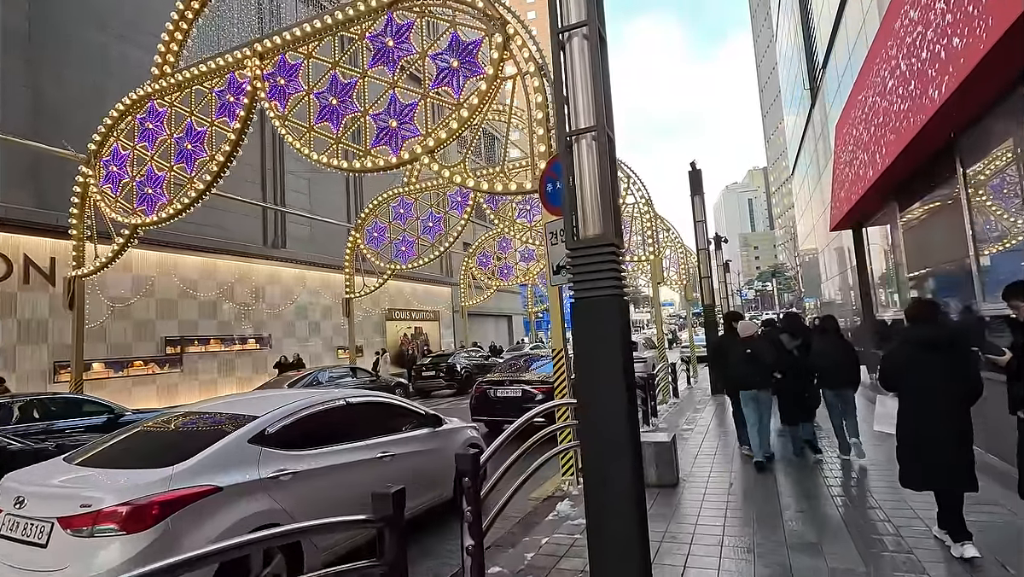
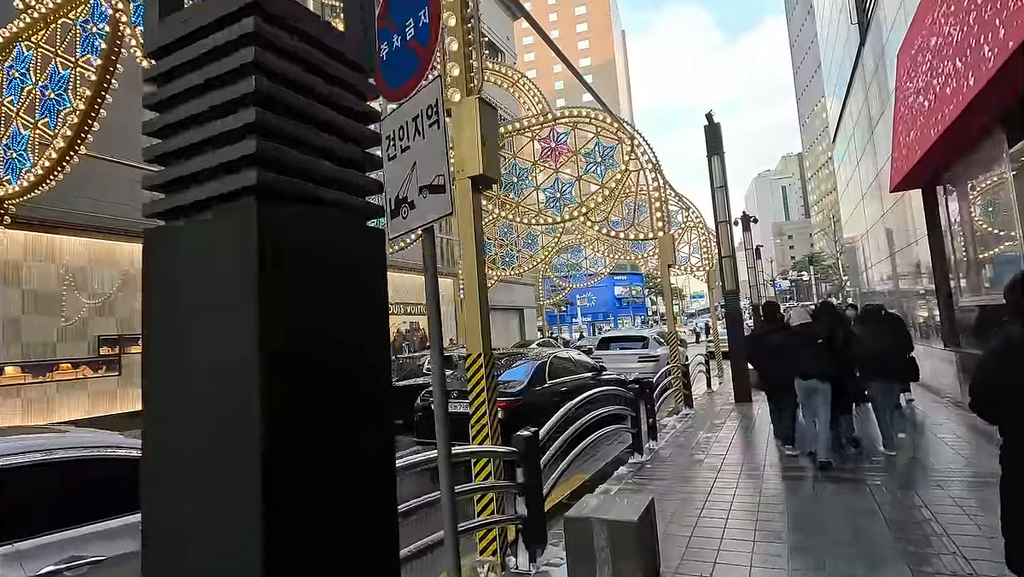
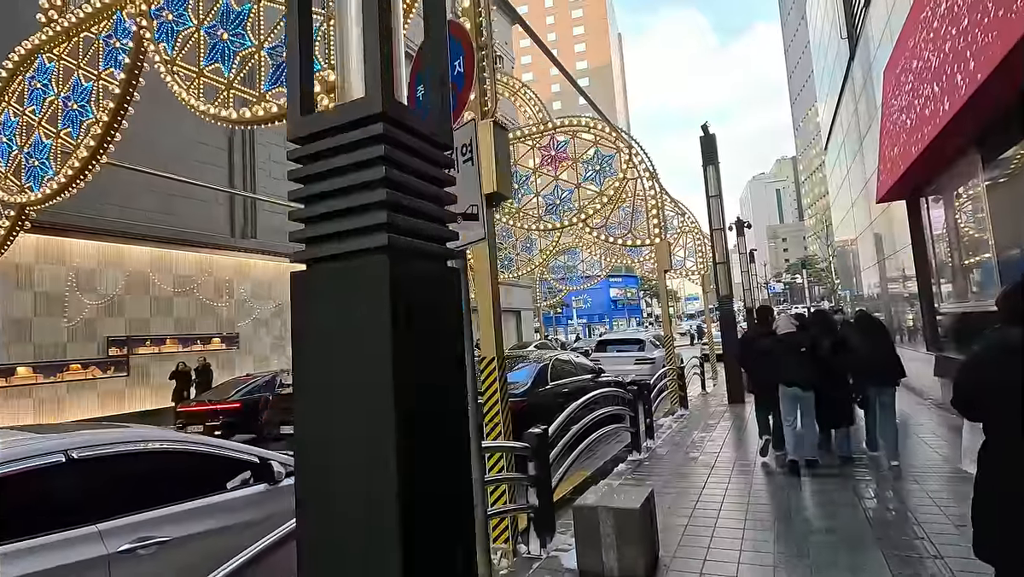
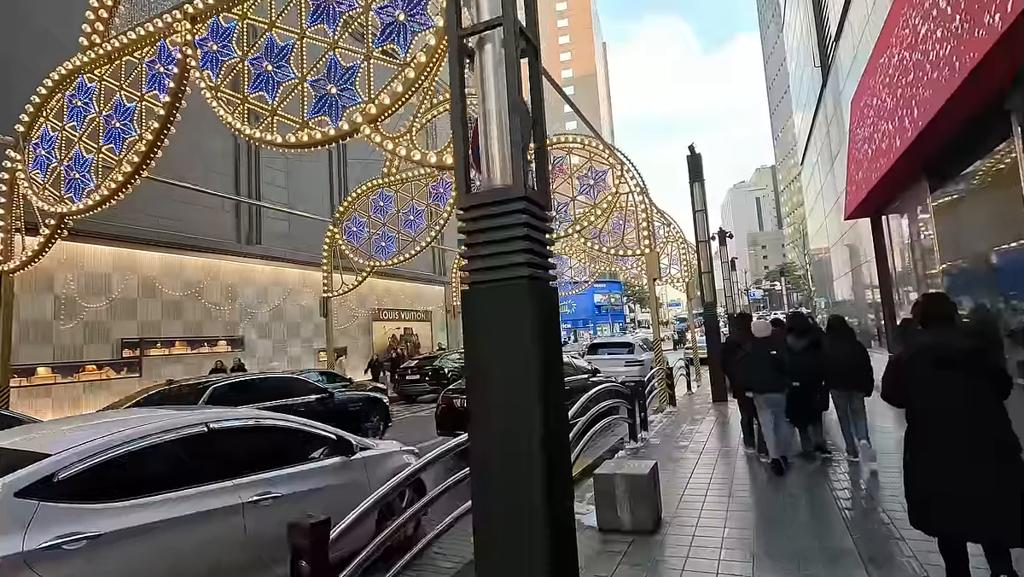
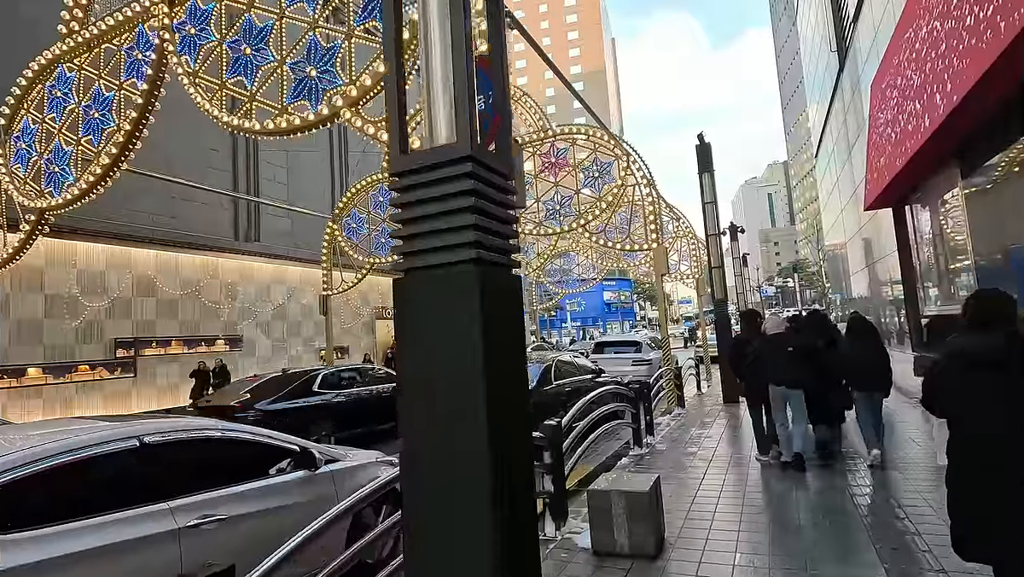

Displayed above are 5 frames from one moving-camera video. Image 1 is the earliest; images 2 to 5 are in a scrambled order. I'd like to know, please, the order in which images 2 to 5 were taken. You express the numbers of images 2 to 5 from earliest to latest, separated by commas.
4, 5, 3, 2
